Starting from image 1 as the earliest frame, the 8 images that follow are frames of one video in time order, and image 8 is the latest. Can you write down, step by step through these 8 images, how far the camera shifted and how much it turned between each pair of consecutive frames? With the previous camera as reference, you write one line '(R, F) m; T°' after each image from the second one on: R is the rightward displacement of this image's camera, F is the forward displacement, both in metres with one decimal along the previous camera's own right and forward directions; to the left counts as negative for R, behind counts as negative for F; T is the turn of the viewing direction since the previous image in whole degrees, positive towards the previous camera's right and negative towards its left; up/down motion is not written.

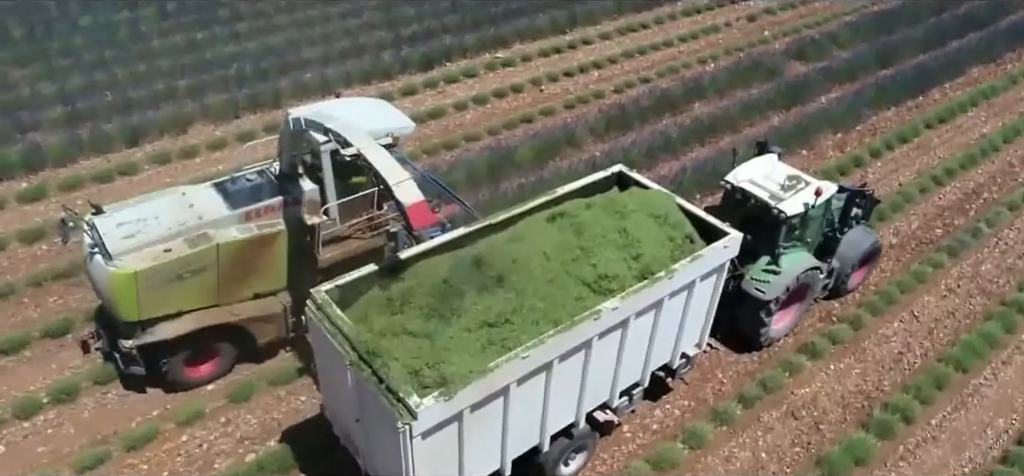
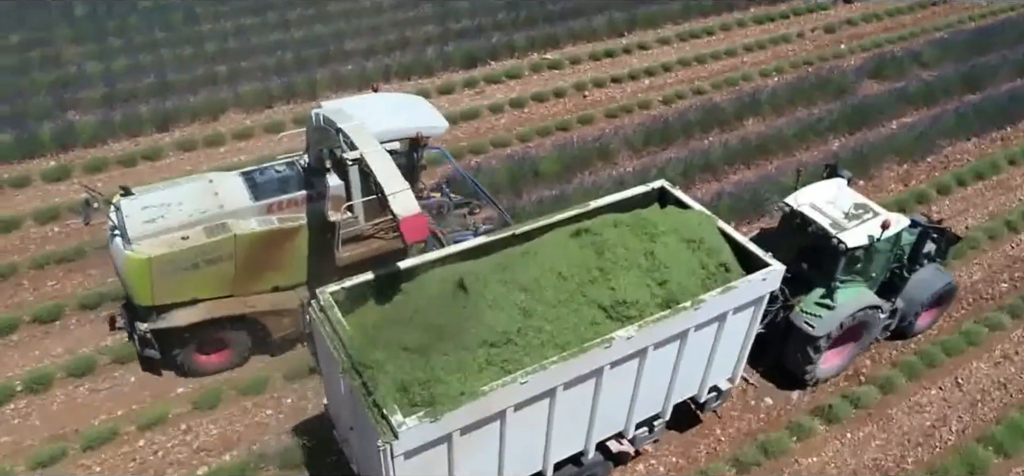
(+0.7, +0.5) m; -6°
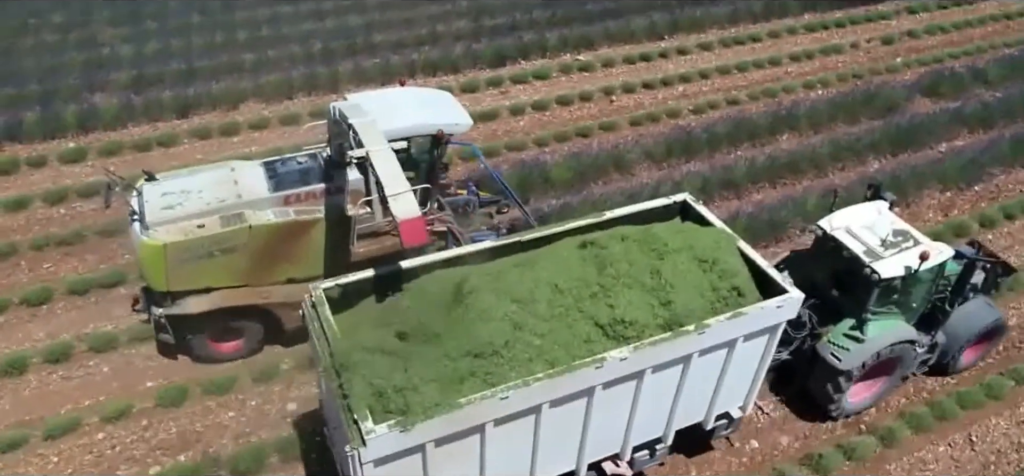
(+0.6, +0.3) m; -5°
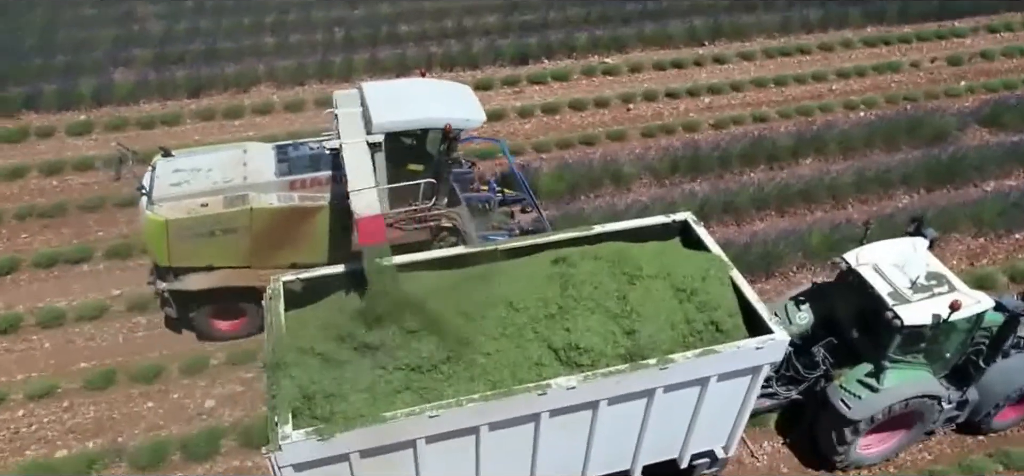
(+1.0, +0.4) m; -7°
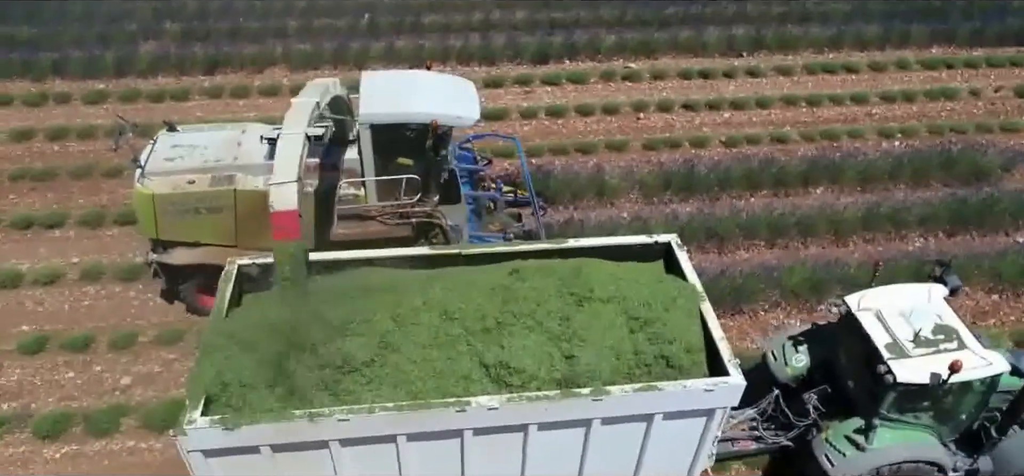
(+1.2, +0.3) m; -7°
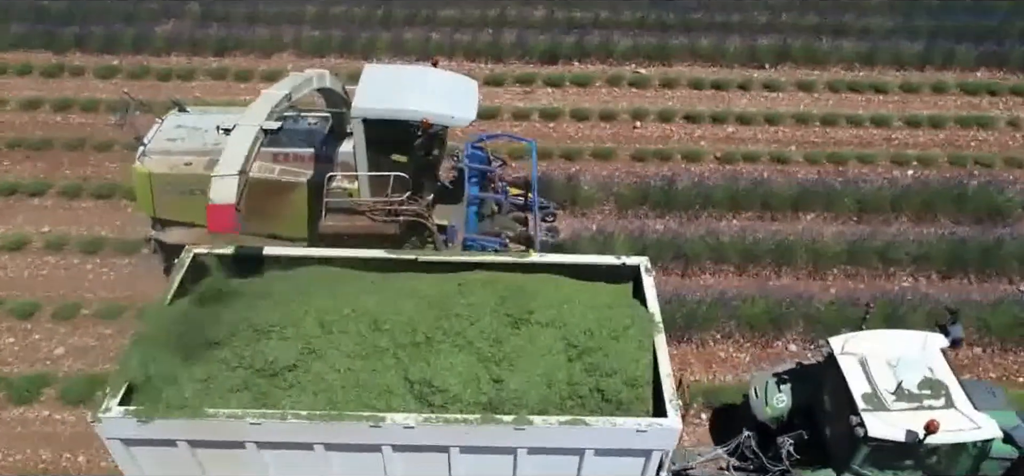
(+1.0, +0.3) m; -6°
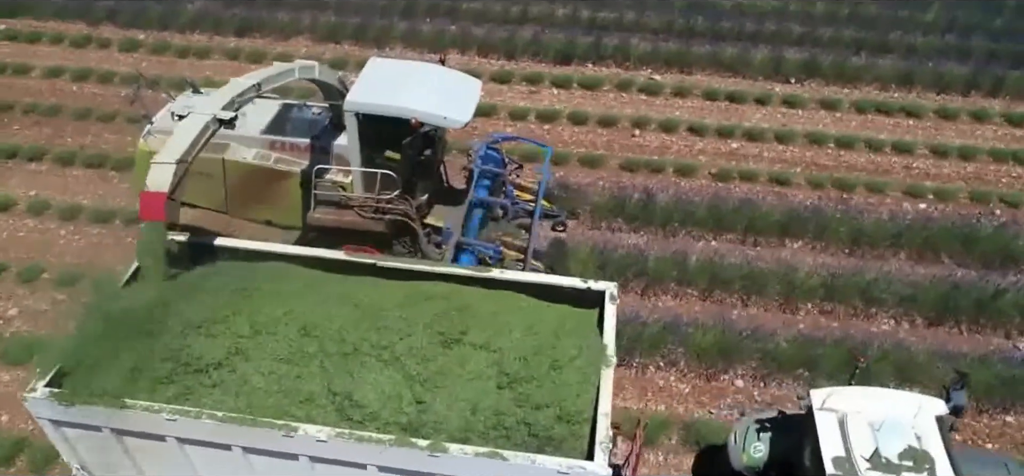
(+1.0, +0.4) m; -6°
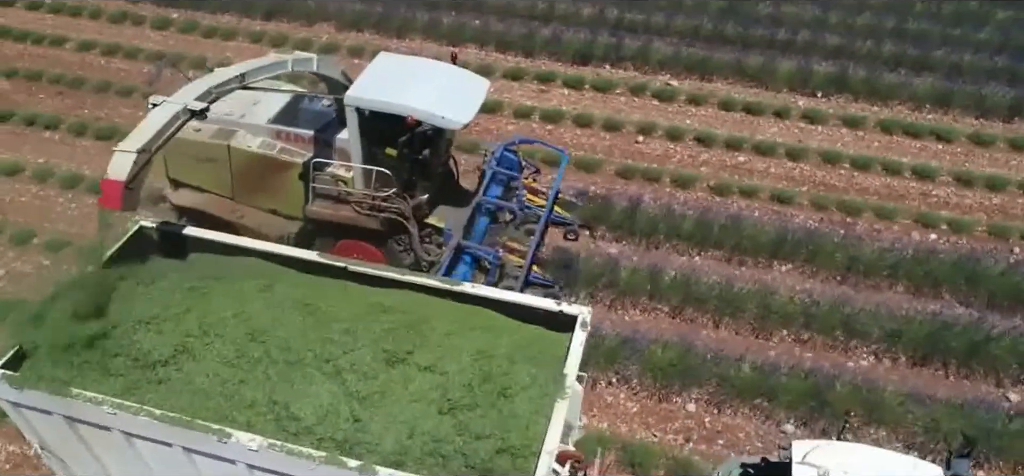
(+0.7, +0.4) m; -5°
